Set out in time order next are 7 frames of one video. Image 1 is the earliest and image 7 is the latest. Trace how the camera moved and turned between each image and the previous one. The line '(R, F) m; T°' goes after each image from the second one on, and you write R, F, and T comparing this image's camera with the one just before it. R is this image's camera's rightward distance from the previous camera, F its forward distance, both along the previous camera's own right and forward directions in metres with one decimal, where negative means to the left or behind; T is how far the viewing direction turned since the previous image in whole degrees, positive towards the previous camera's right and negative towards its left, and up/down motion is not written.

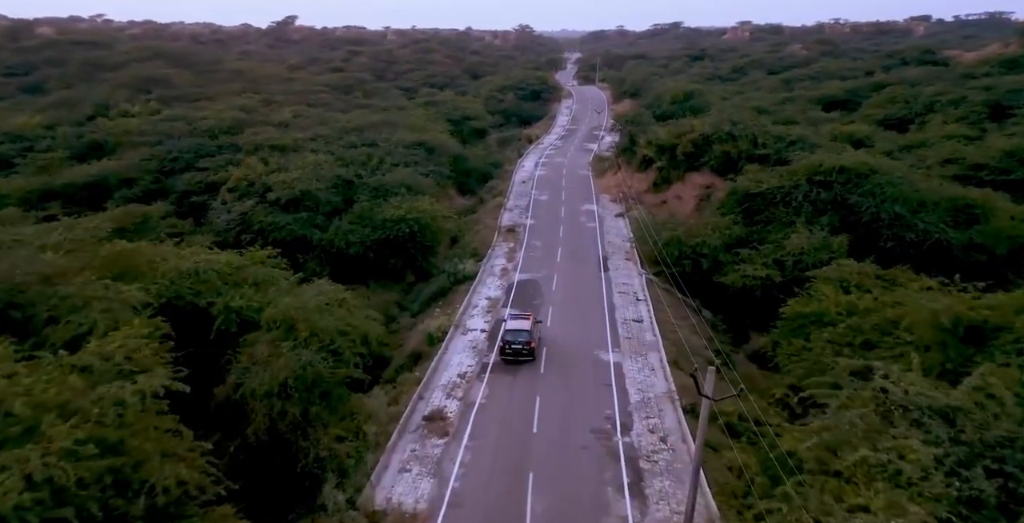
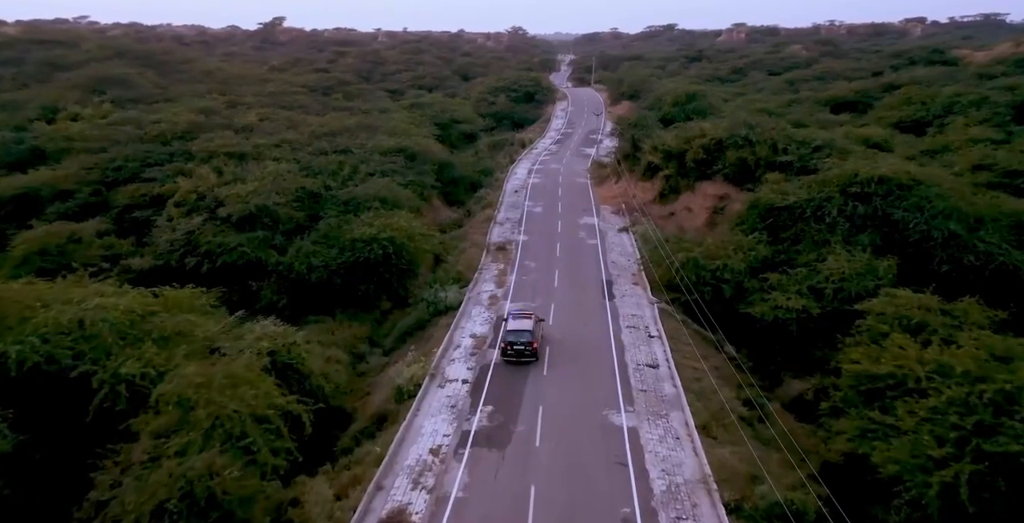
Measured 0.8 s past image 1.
(+0.2, +5.5) m; 0°
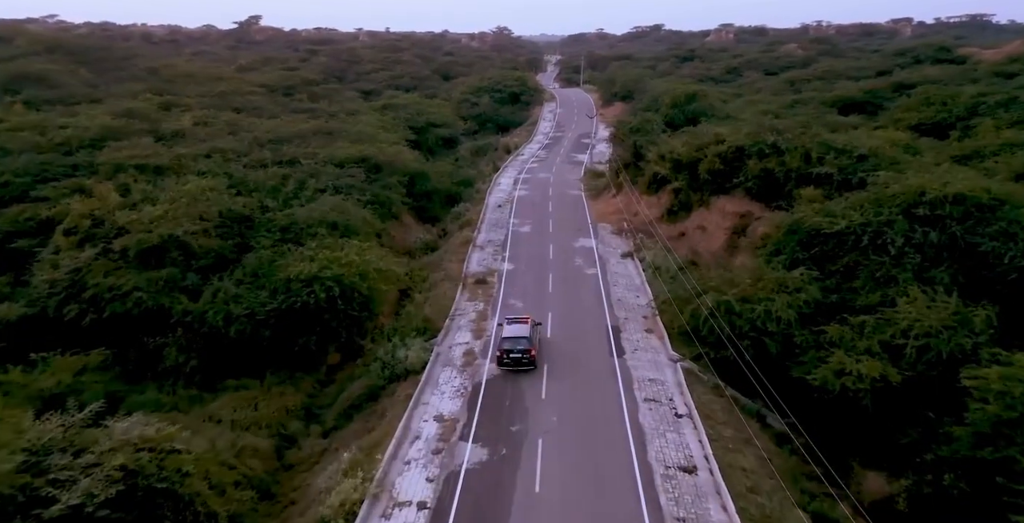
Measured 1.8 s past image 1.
(+0.2, +7.5) m; +1°
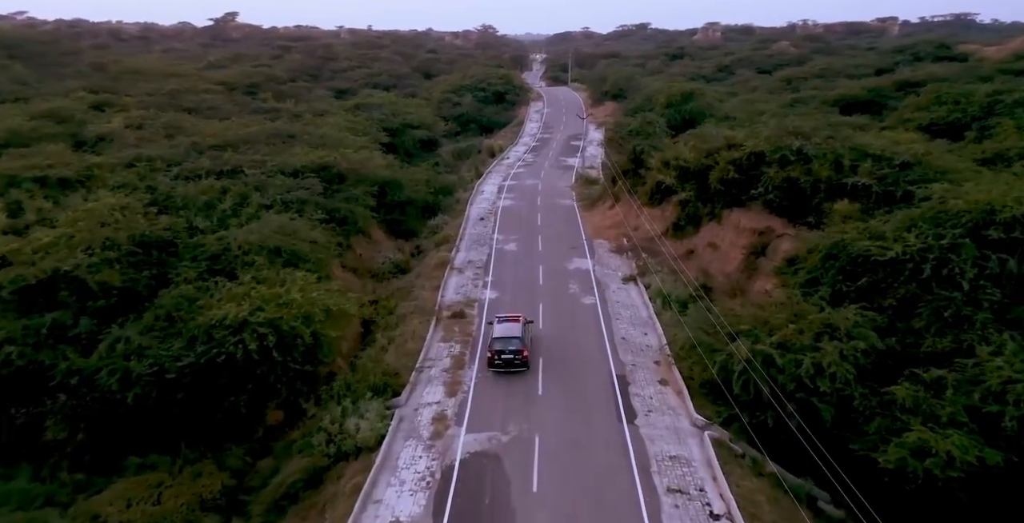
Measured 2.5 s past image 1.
(+0.1, +5.5) m; +1°
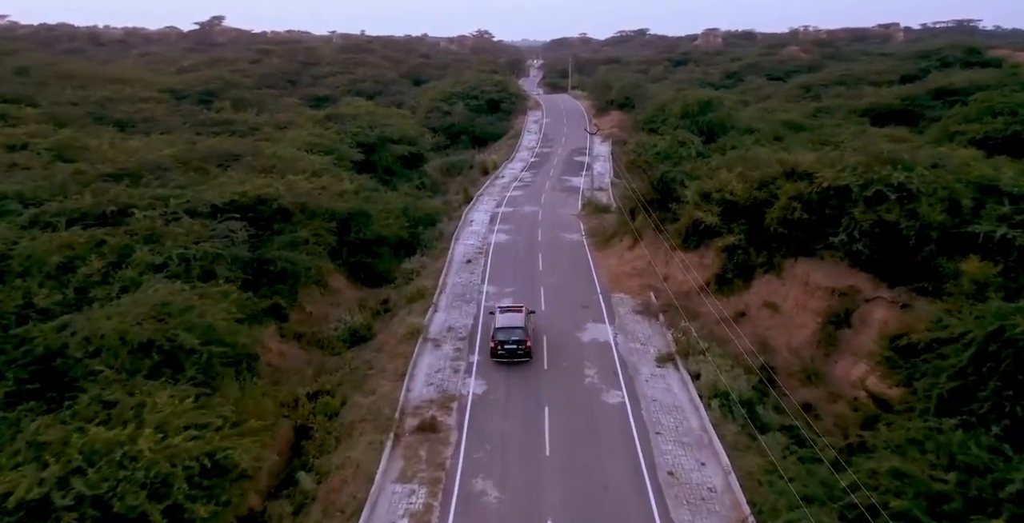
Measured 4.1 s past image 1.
(+0.1, +8.7) m; 0°
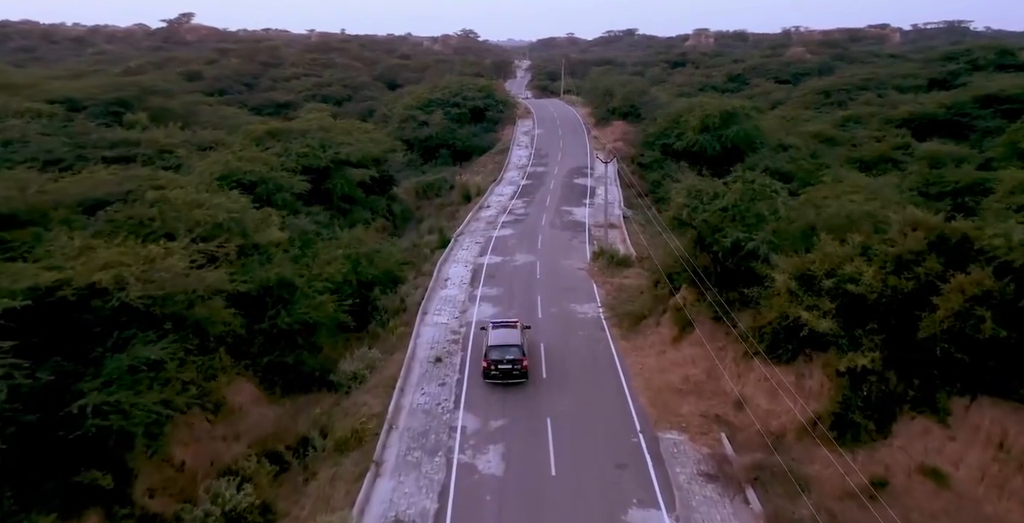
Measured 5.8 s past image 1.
(-0.1, +11.0) m; +1°
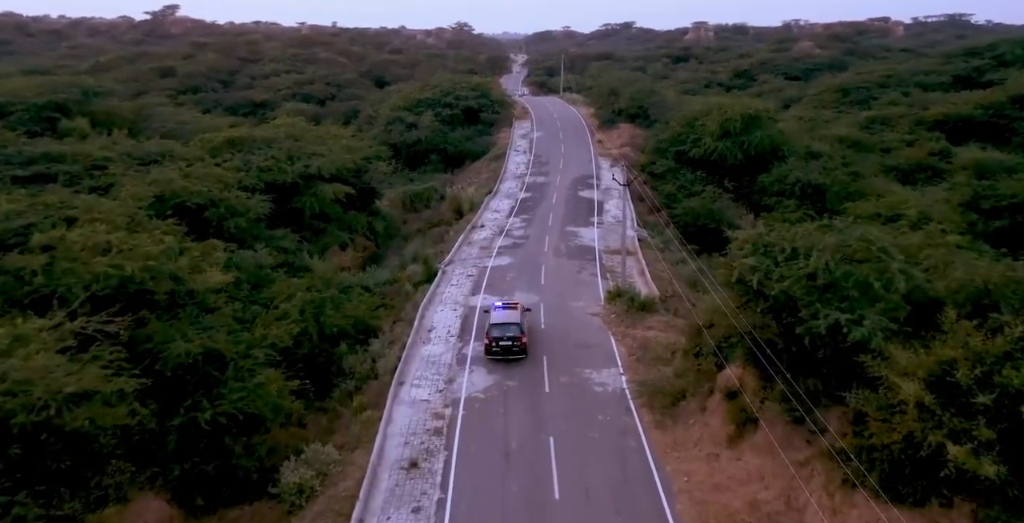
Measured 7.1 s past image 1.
(-0.1, +6.0) m; 0°
